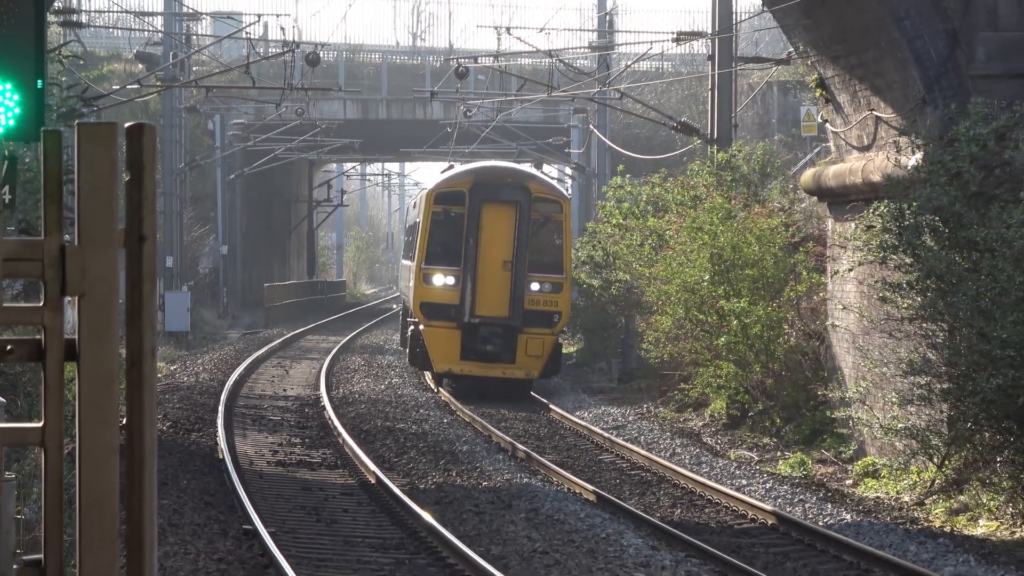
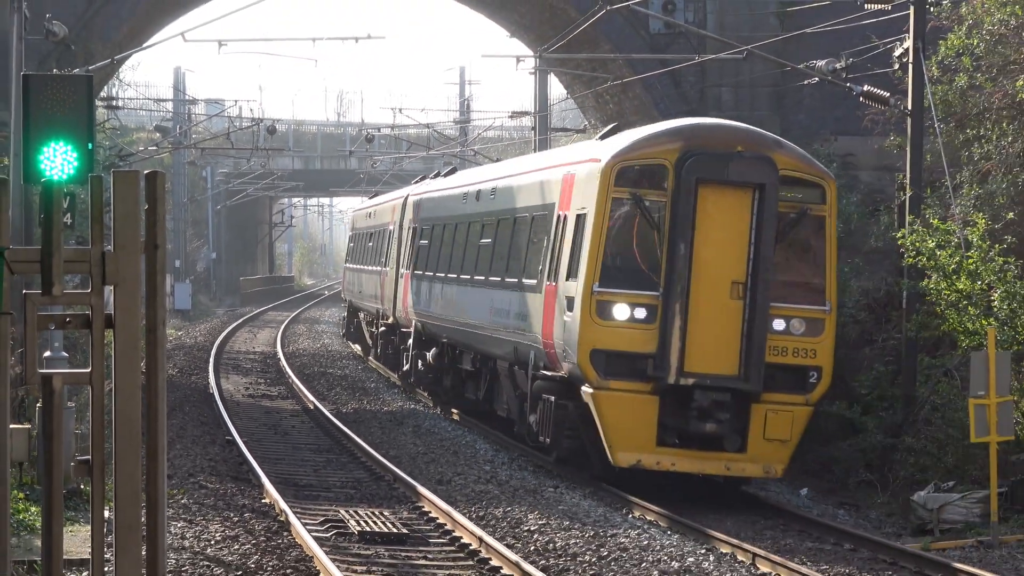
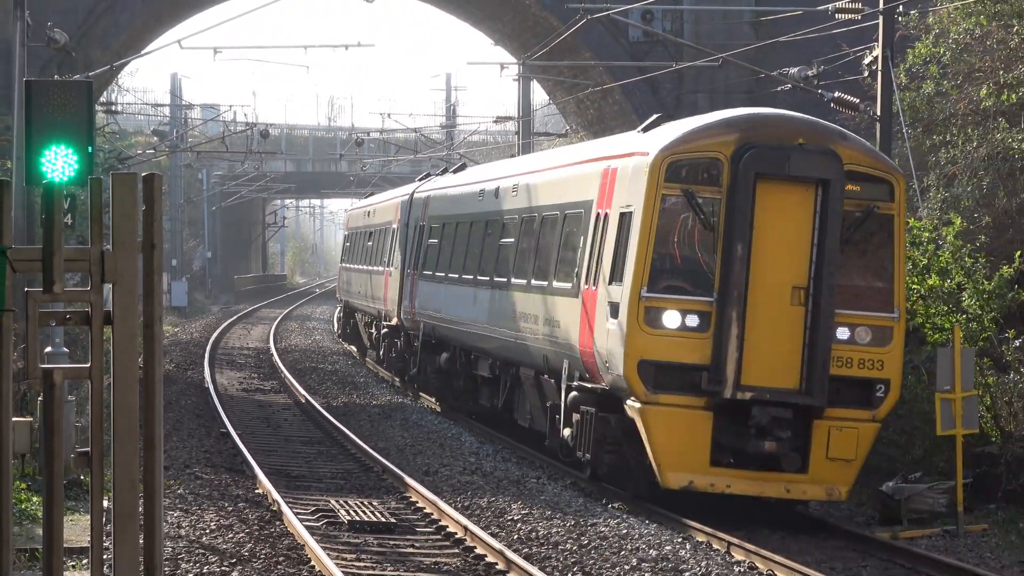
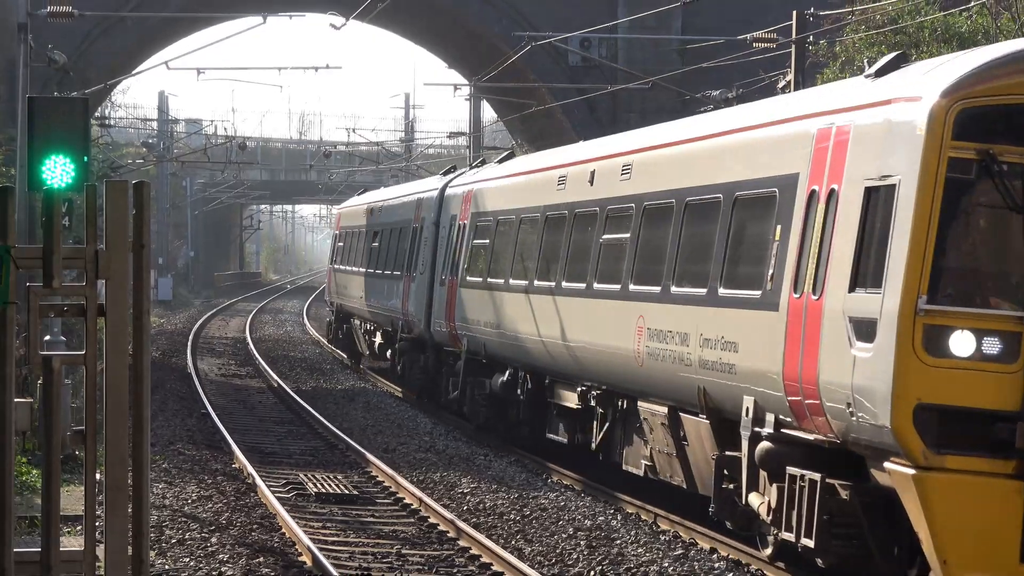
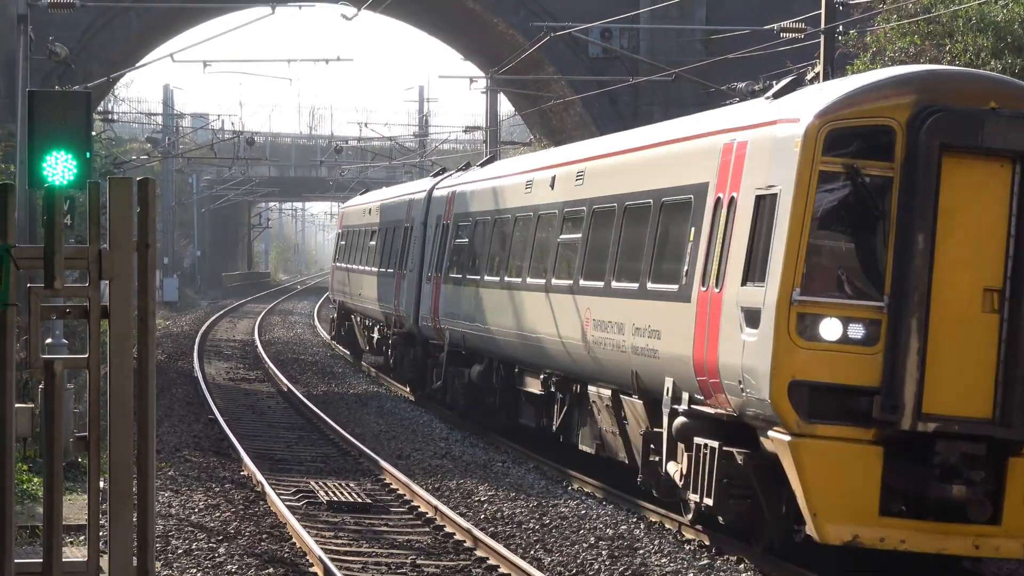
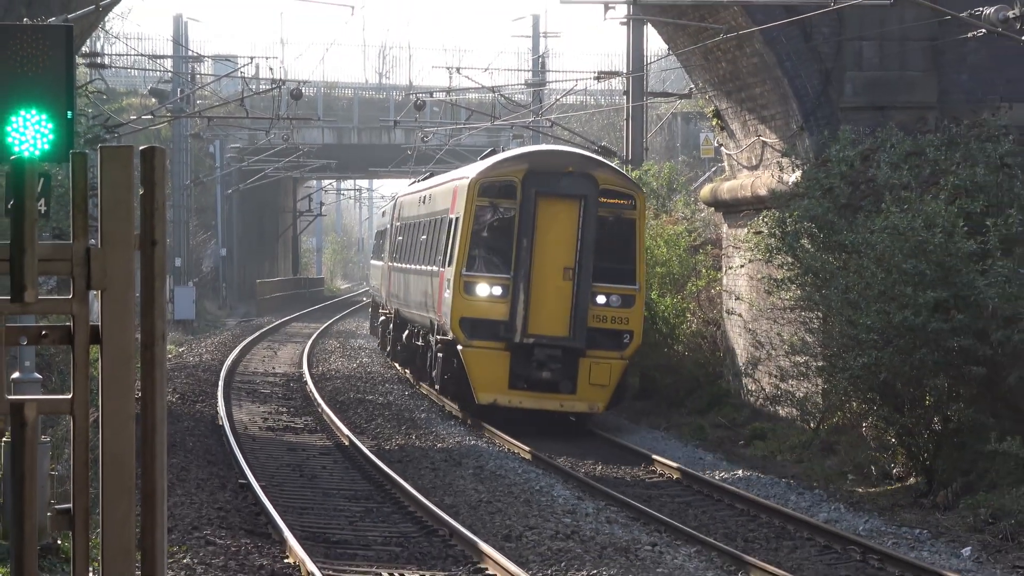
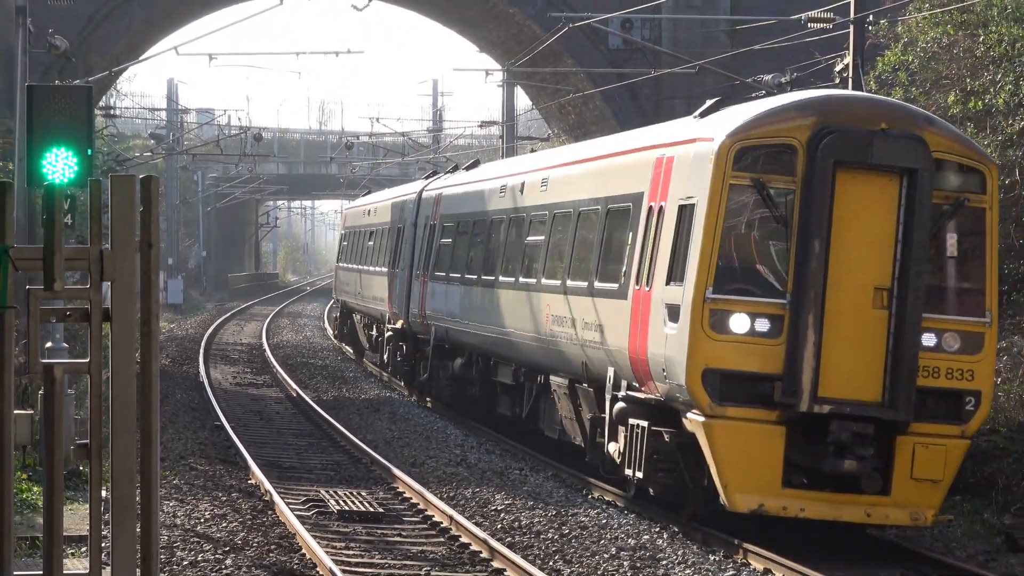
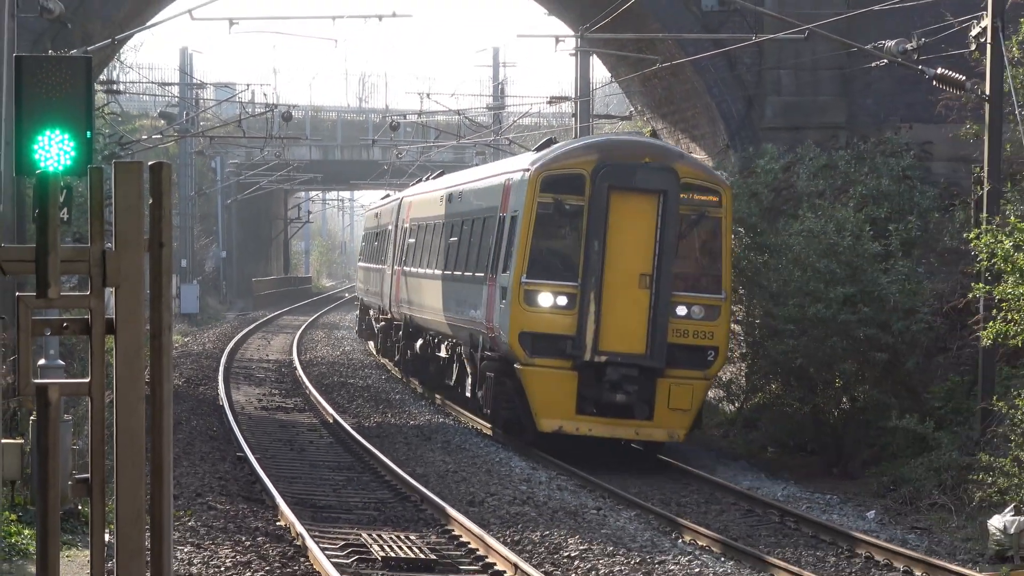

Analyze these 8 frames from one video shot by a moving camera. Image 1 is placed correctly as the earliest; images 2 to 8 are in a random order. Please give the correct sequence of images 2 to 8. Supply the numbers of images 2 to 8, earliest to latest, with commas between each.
6, 8, 2, 3, 7, 5, 4
